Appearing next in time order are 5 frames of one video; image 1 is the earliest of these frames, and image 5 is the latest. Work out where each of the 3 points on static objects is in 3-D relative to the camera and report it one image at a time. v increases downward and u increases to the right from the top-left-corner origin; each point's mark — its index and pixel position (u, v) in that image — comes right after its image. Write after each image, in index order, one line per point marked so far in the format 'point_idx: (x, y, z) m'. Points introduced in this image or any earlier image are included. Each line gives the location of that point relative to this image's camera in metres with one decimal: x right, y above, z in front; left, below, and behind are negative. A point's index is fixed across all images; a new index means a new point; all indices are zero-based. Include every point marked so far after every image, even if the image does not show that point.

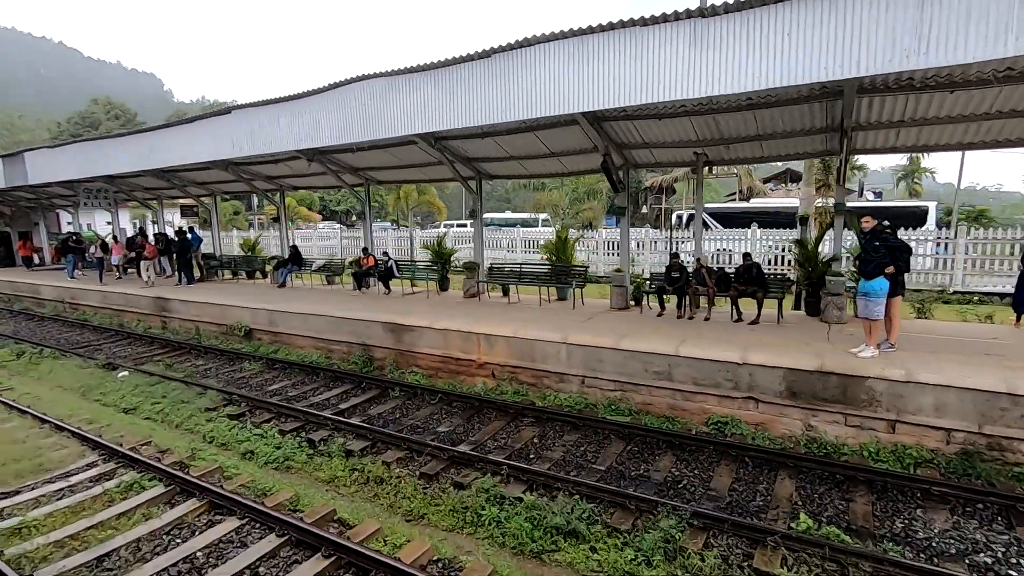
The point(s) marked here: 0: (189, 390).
0: (-5.4, -1.7, +8.9) m
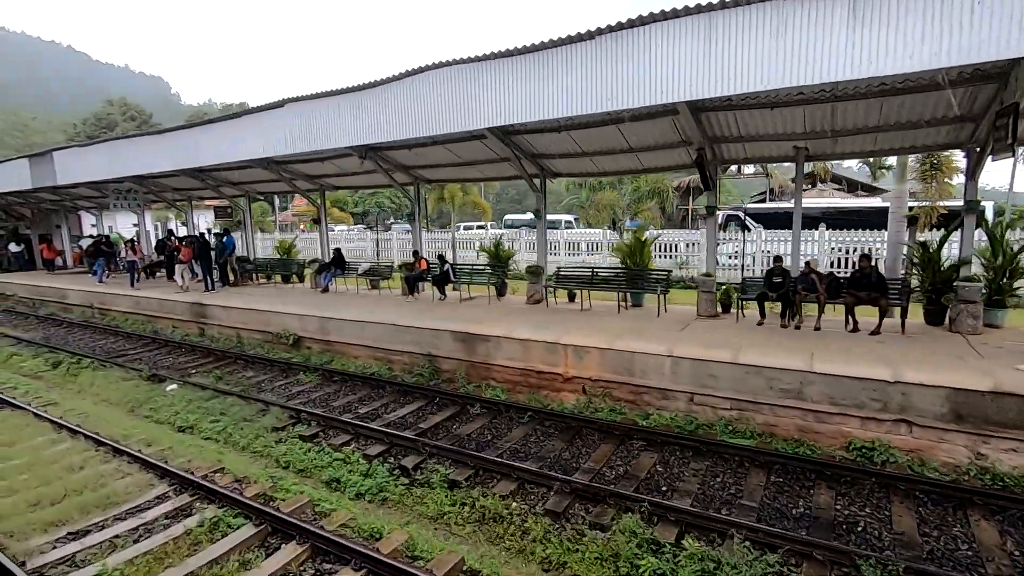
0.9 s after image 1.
0: (-4.0, -1.8, +8.2) m
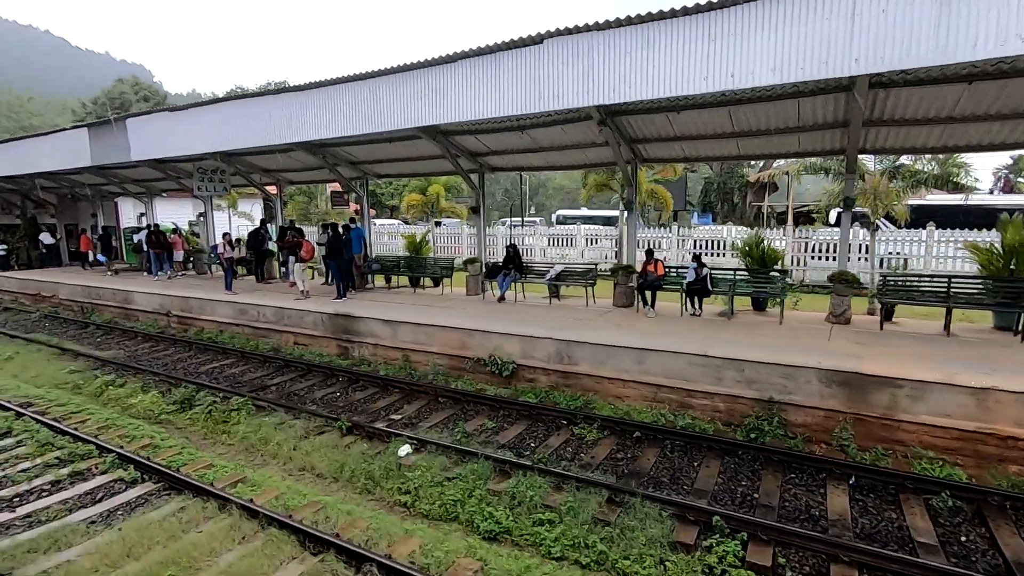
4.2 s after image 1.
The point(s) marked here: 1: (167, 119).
0: (+0.6, -2.0, +5.2) m
1: (-7.9, +3.9, +12.3) m
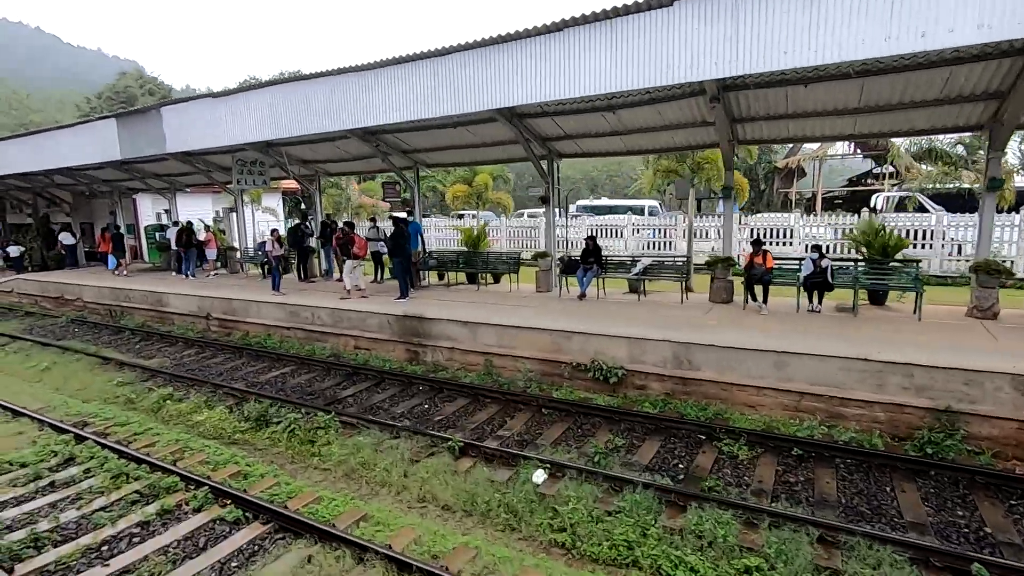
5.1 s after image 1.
0: (+2.1, -2.0, +4.4) m
1: (-6.5, +3.8, +11.4) m
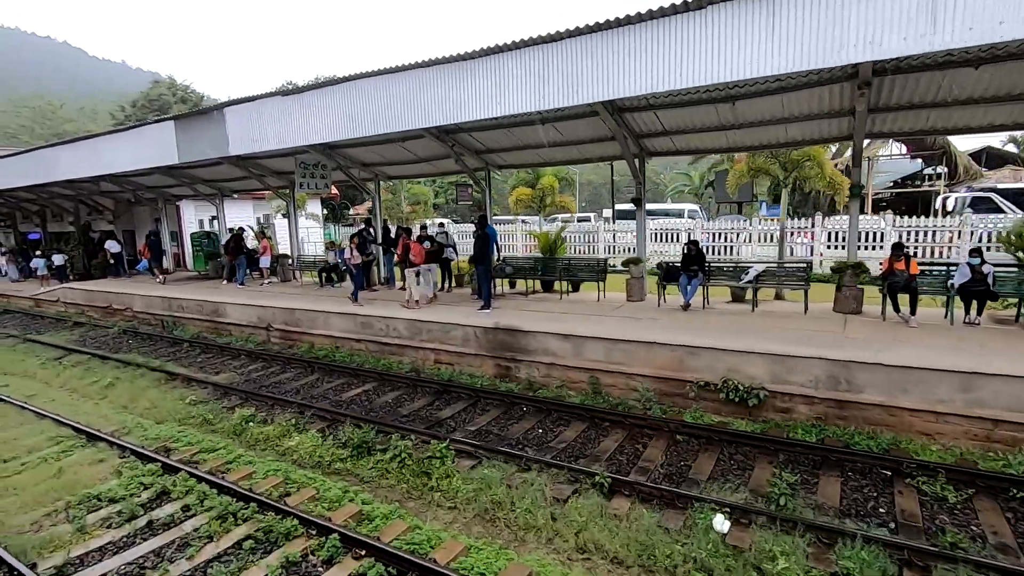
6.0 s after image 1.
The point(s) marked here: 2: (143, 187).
0: (+3.6, -2.1, +3.6) m
1: (-4.8, +3.6, +10.8) m
2: (-12.2, +3.3, +17.7) m
